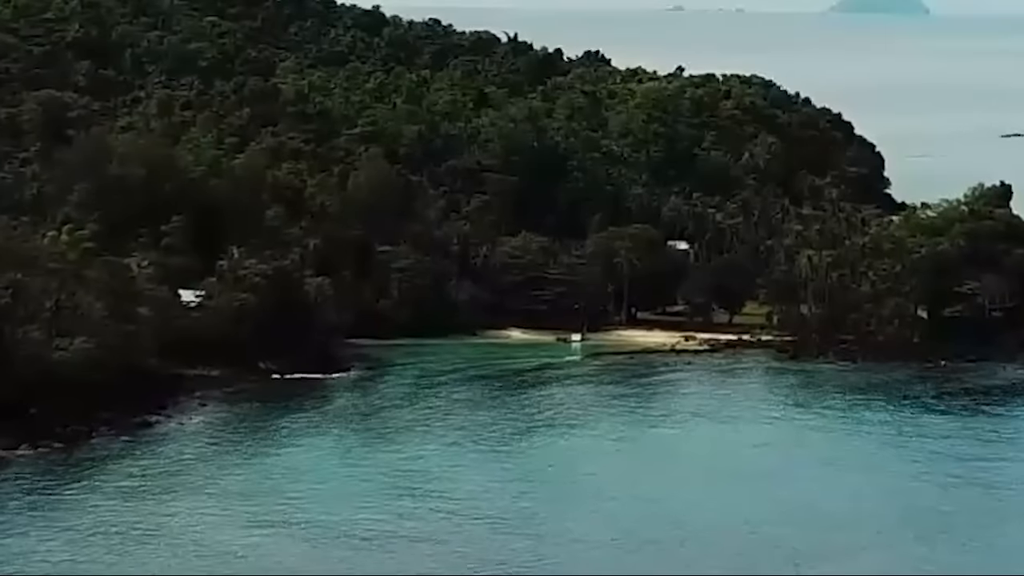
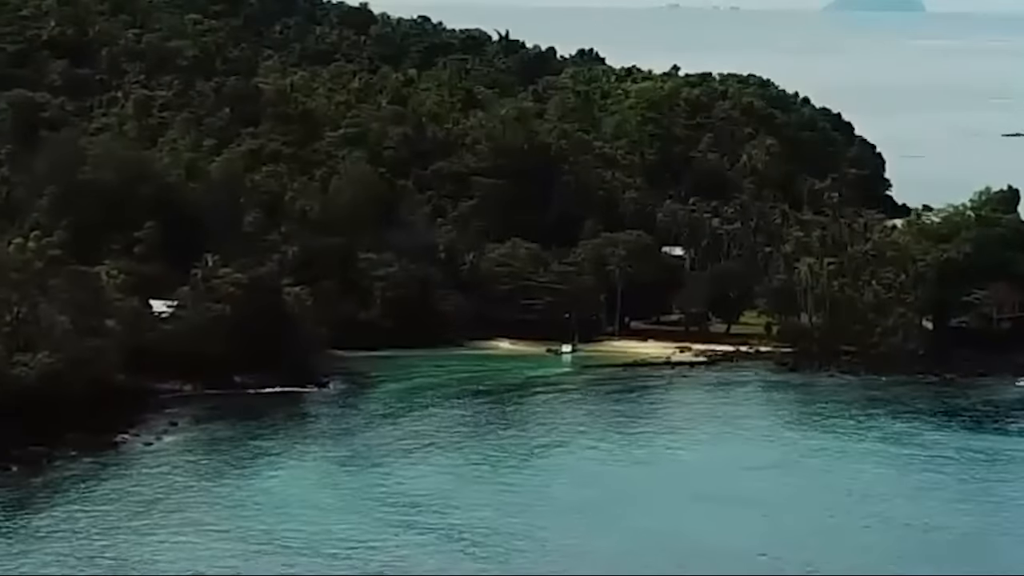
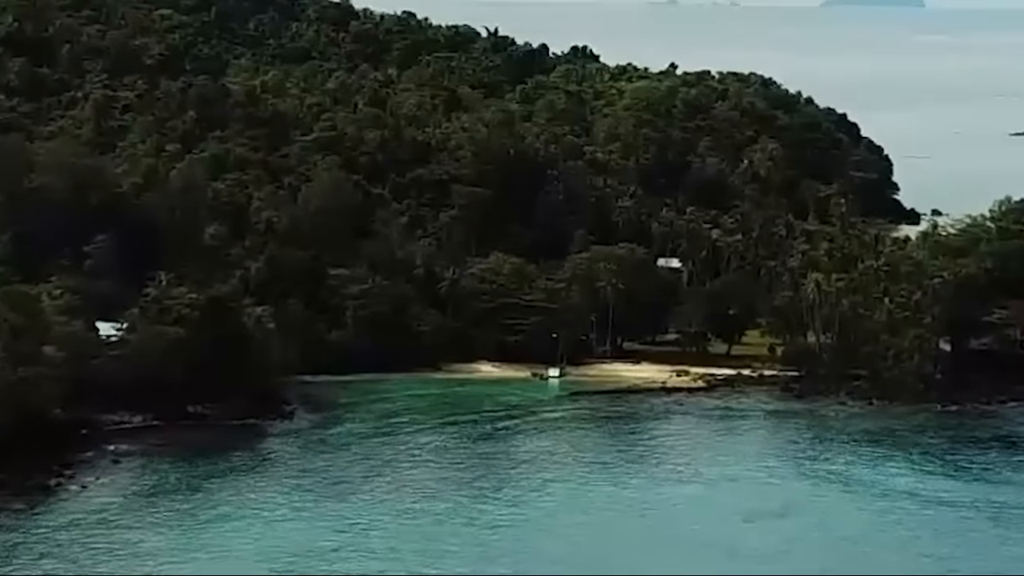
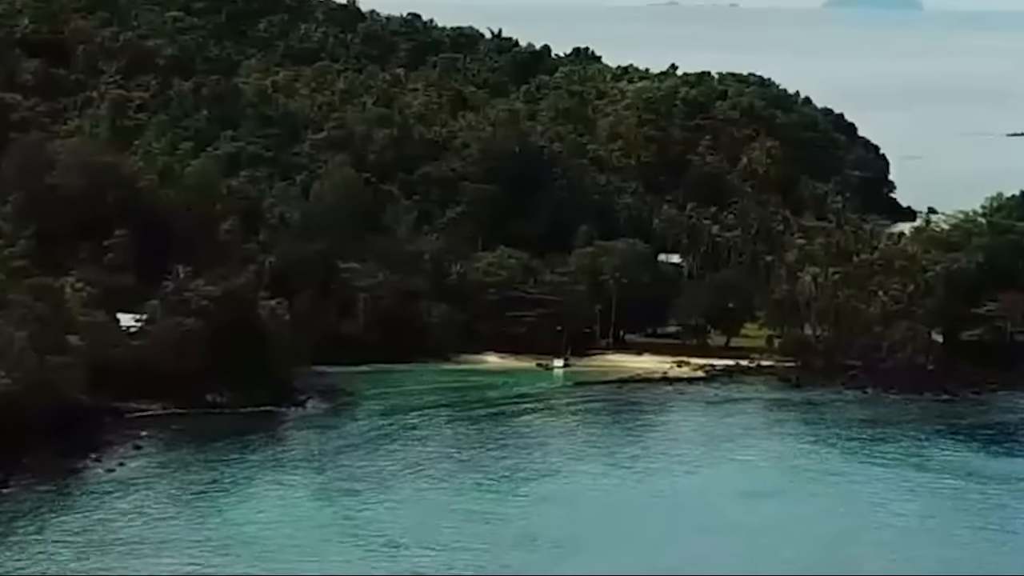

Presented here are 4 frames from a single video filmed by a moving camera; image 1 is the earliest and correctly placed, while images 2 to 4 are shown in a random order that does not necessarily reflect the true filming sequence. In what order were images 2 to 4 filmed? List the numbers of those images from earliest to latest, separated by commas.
2, 4, 3
